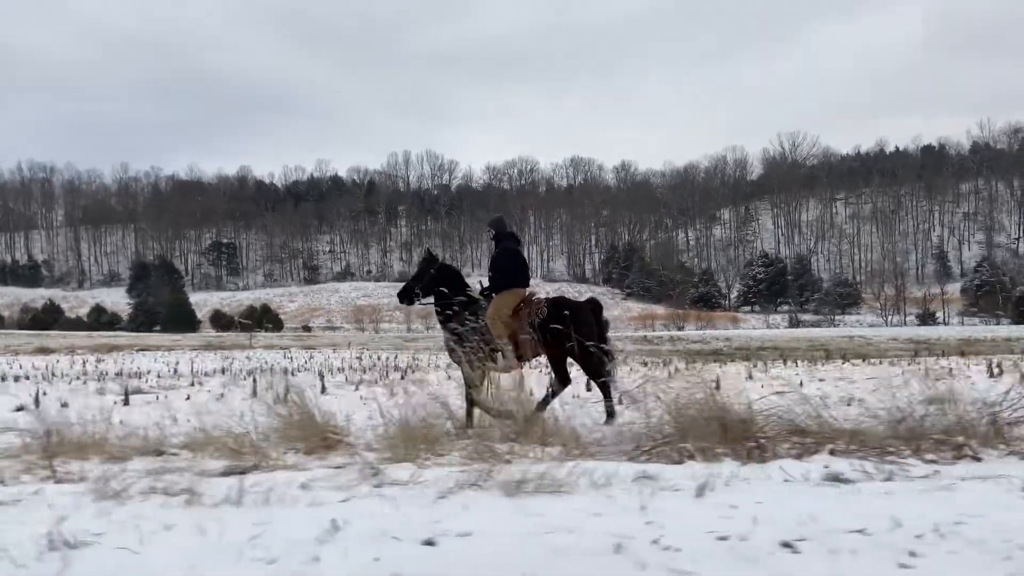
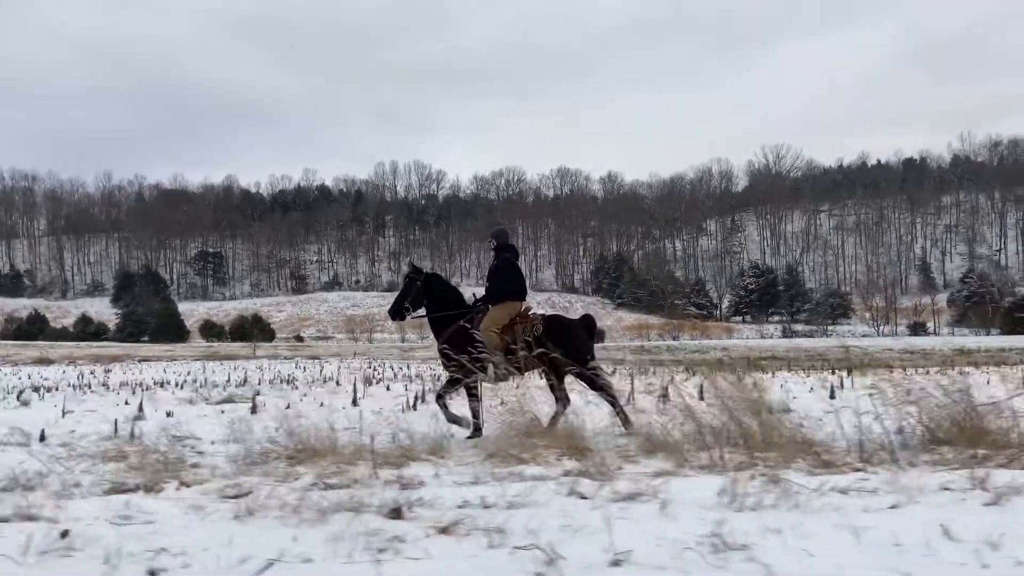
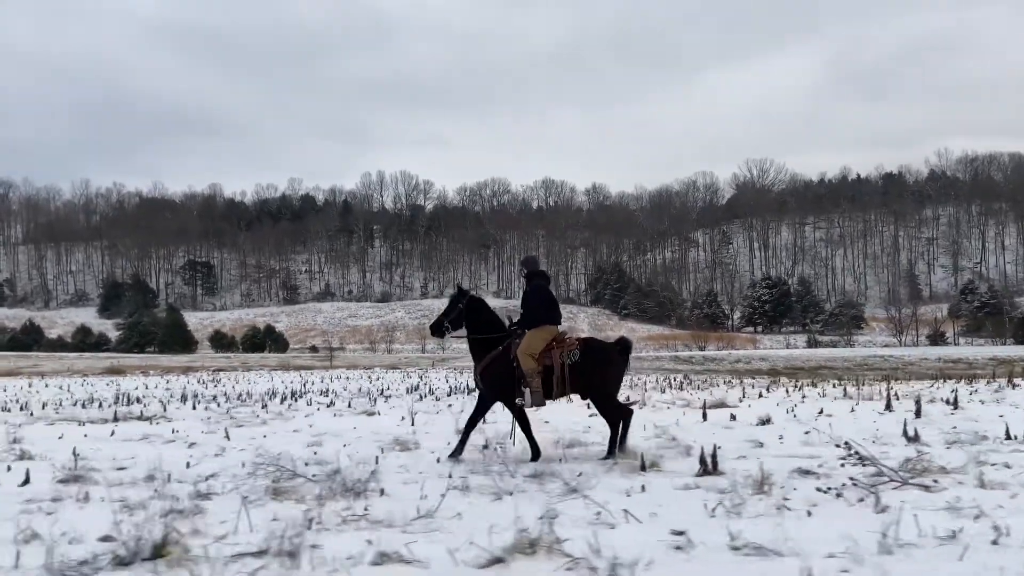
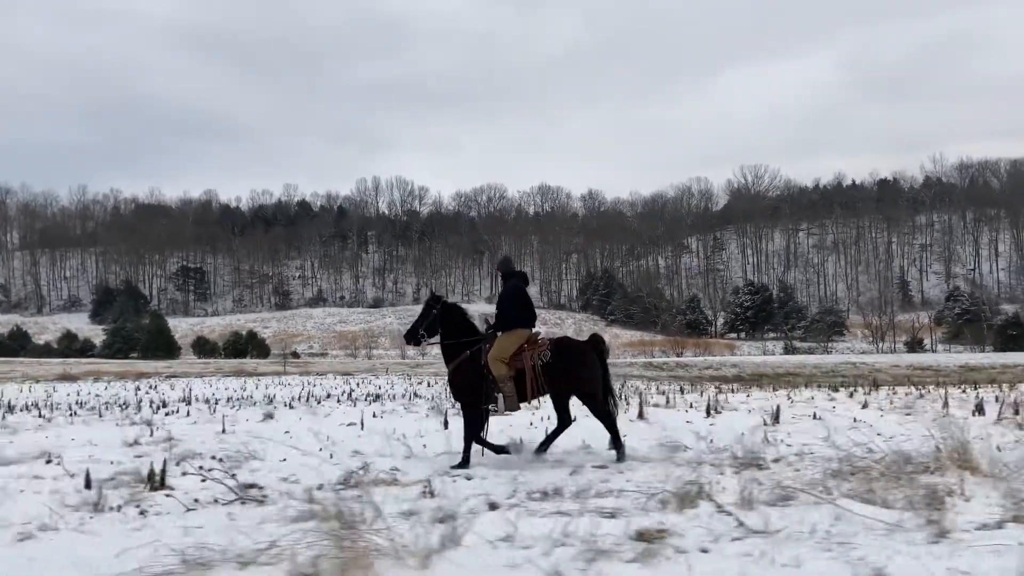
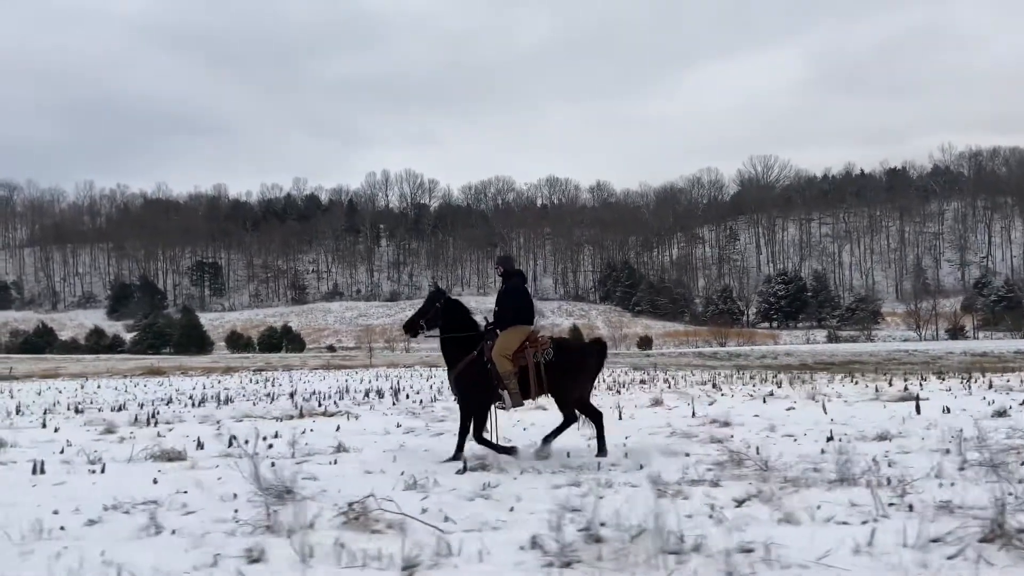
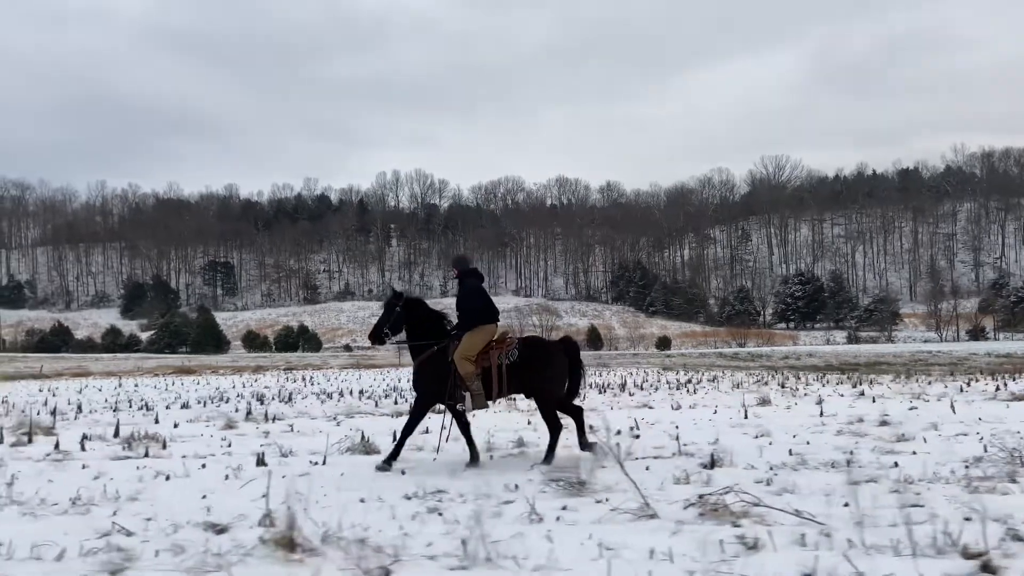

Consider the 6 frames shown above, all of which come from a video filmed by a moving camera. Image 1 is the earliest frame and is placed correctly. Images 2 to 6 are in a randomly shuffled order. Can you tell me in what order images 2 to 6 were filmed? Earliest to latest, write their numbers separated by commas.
2, 4, 3, 5, 6
